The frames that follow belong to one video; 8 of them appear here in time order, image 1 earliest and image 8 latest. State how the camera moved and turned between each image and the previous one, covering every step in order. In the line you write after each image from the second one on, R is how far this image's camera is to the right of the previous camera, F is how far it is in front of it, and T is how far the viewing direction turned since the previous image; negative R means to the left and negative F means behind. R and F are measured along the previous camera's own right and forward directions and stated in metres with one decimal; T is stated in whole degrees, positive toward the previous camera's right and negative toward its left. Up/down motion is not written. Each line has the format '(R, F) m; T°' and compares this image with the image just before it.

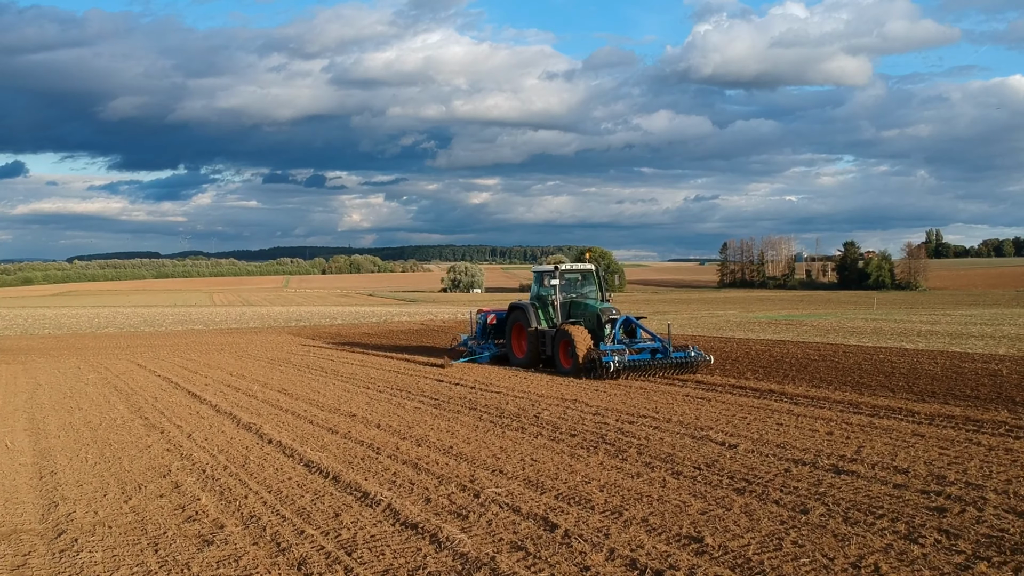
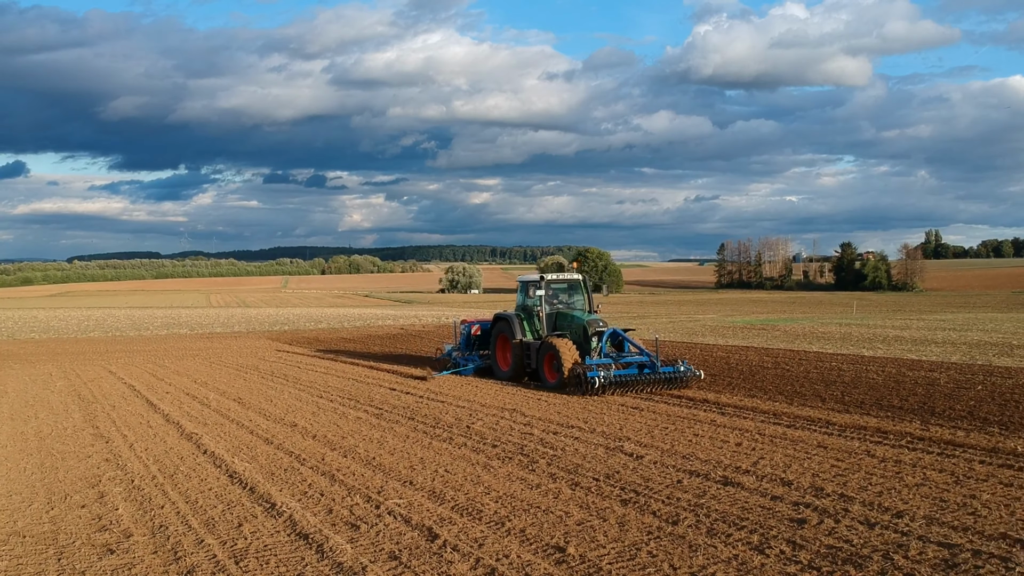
(+0.7, -0.3) m; 0°
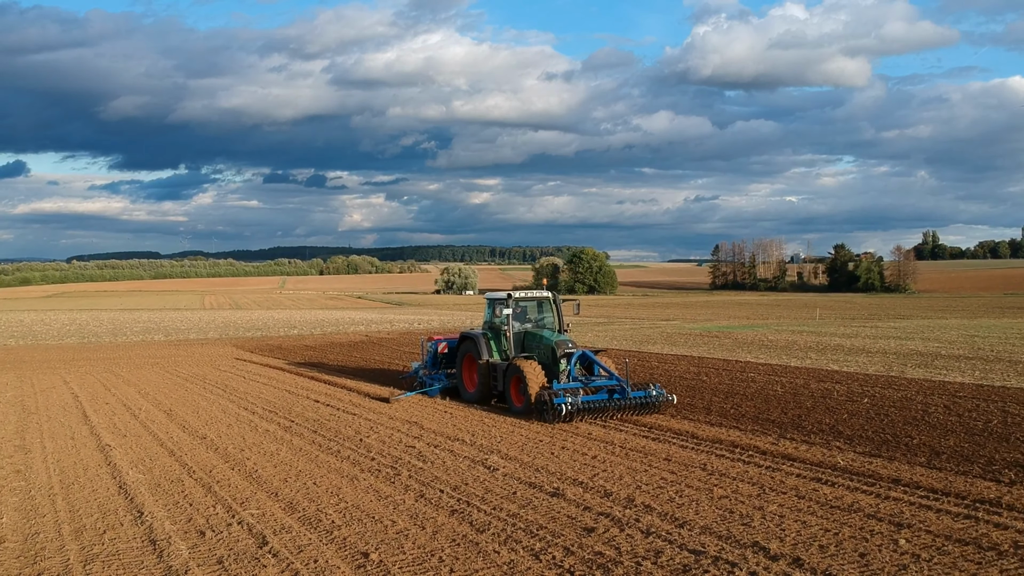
(+1.2, -0.7) m; 0°
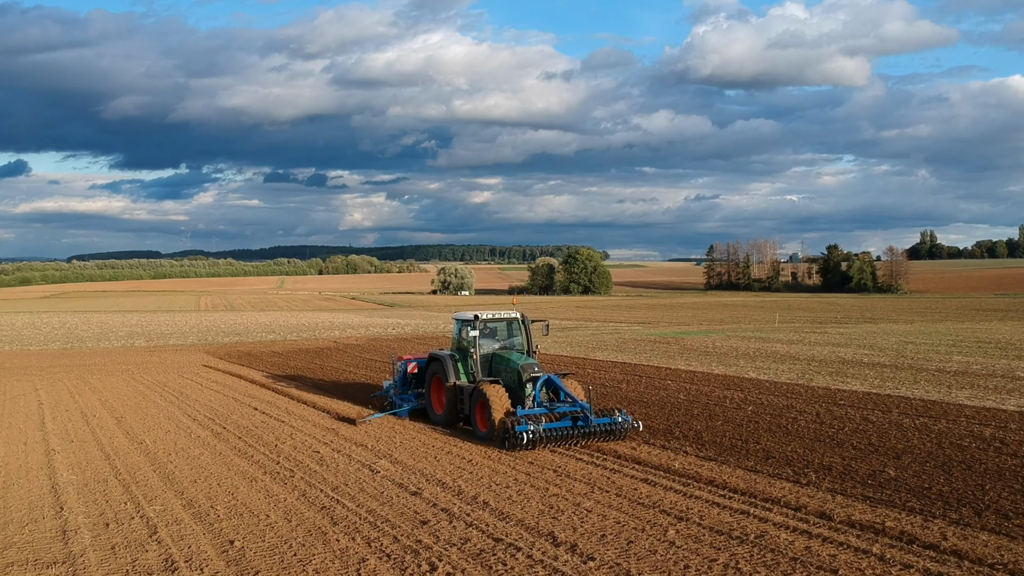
(+1.3, -1.2) m; 0°
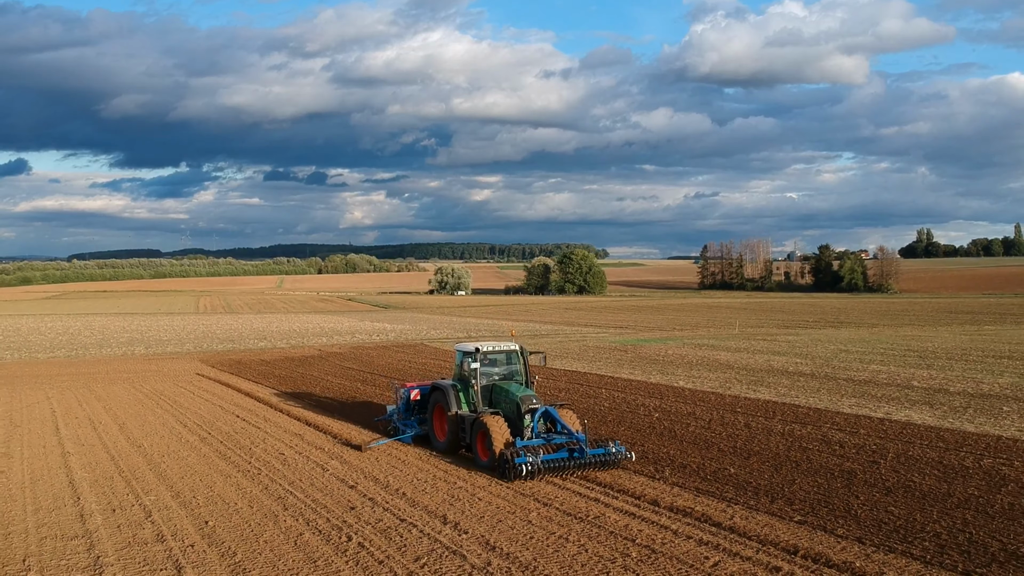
(+1.1, -2.3) m; 0°
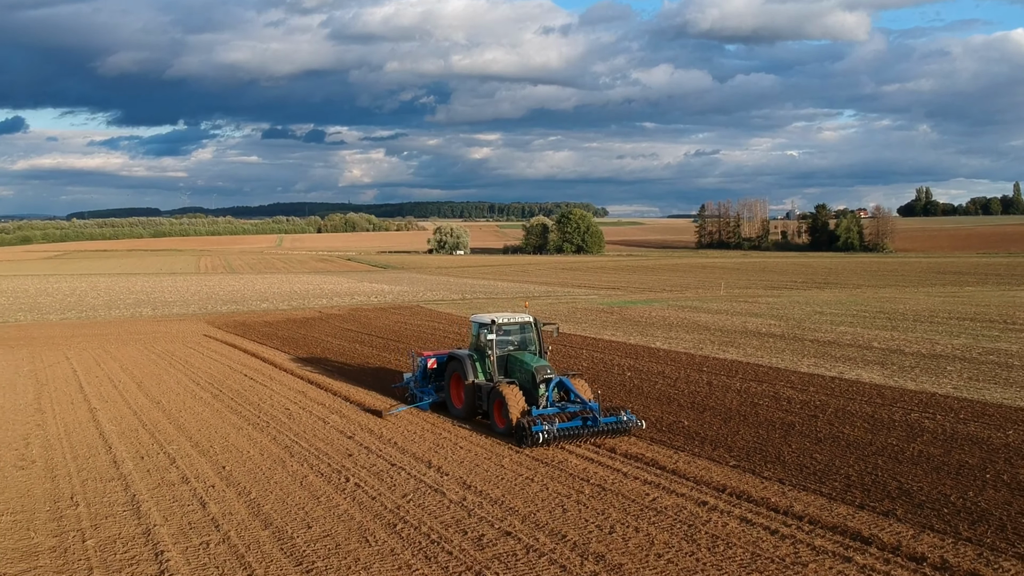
(+0.3, -1.3) m; 0°
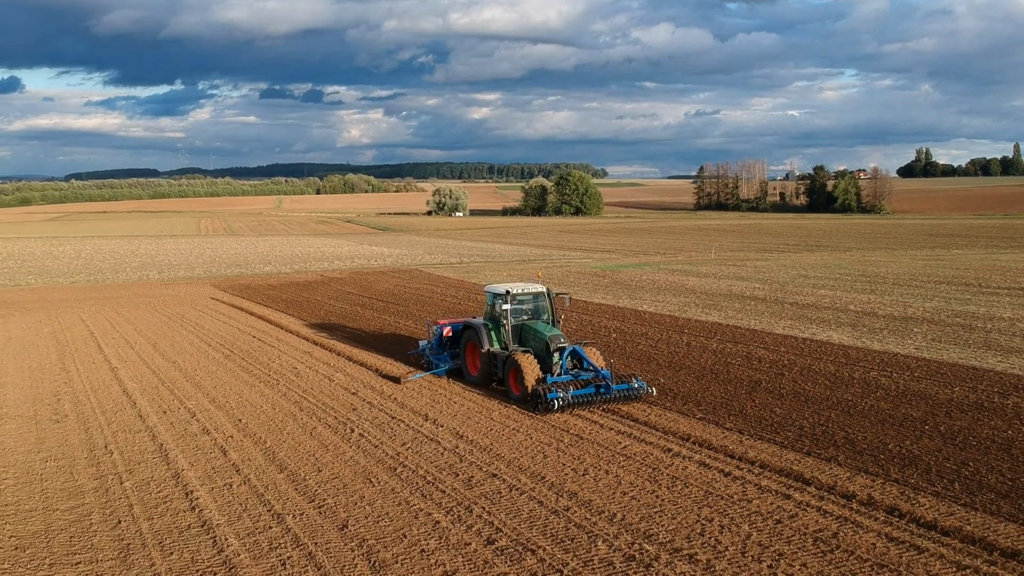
(+0.2, -1.0) m; 0°
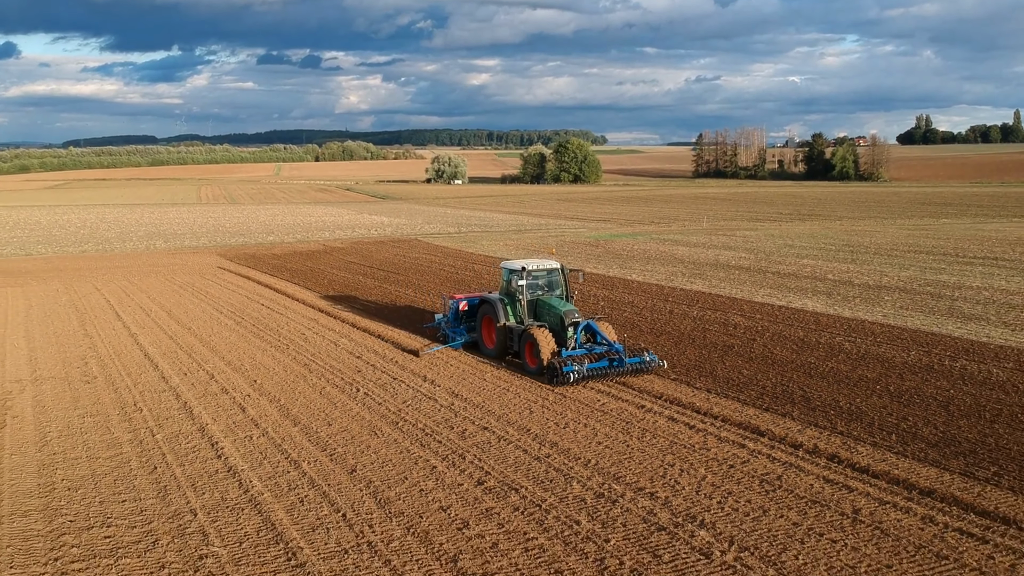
(+0.1, -1.1) m; 0°
